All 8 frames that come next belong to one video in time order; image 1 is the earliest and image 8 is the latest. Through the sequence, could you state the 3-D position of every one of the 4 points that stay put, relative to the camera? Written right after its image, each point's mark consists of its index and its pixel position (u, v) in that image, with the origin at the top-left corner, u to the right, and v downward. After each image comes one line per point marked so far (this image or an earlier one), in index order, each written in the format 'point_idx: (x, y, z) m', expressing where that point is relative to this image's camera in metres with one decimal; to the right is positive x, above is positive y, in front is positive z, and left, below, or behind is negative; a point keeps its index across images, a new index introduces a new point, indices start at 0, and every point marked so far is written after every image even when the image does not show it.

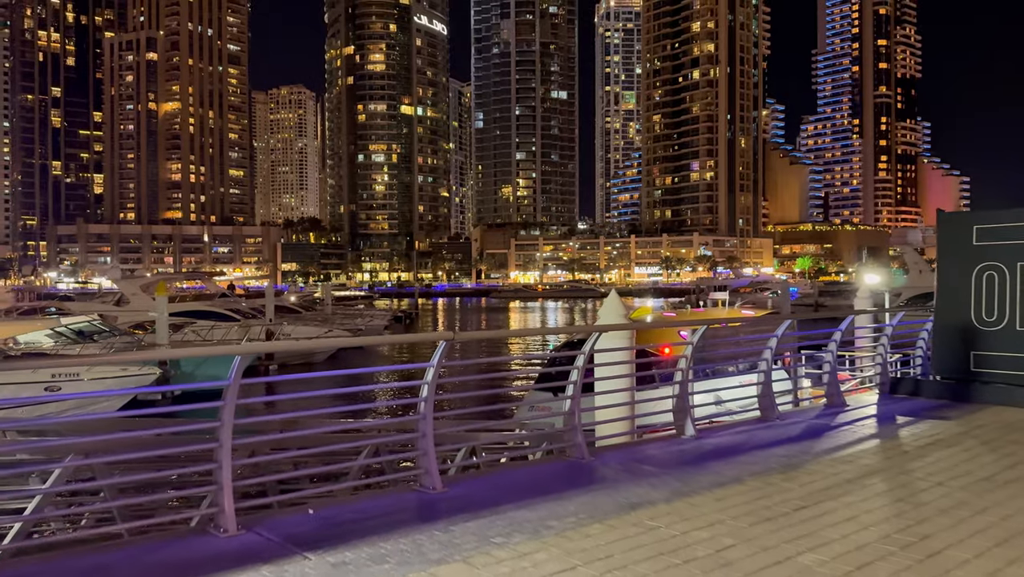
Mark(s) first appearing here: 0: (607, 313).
0: (+1.0, -0.2, +8.6) m
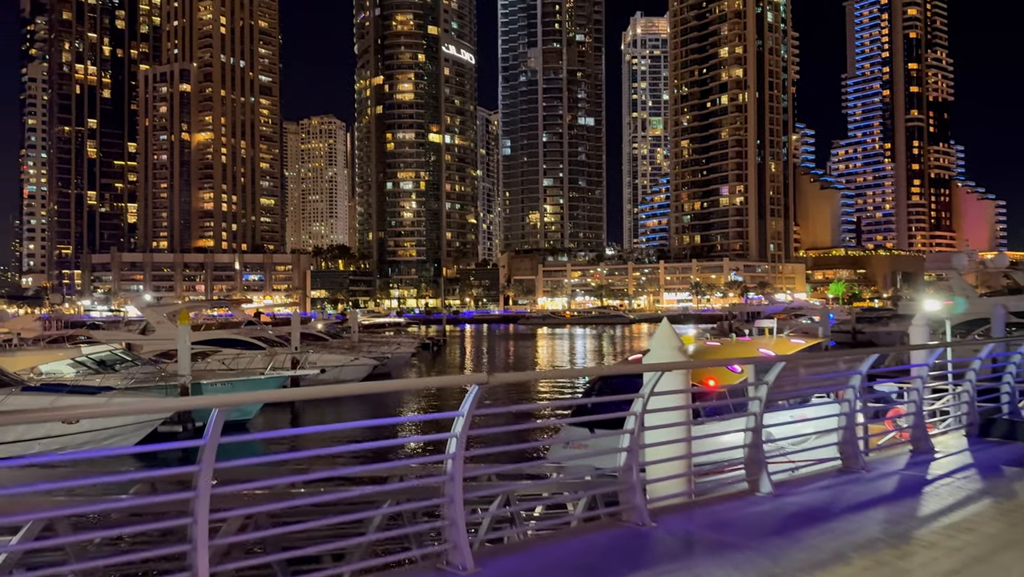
0: (+1.3, -0.5, +7.6) m
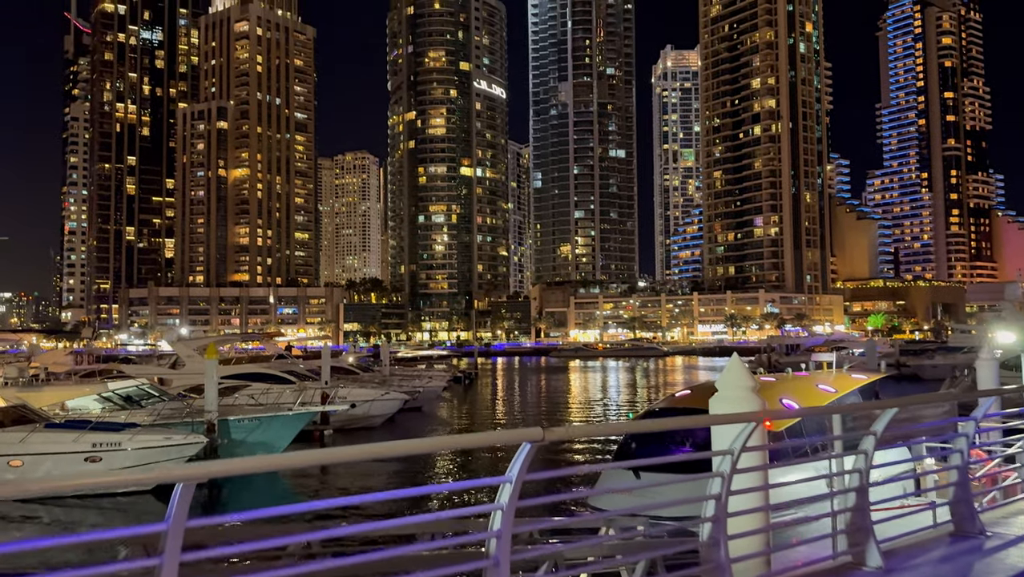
0: (+1.7, -0.7, +6.5) m
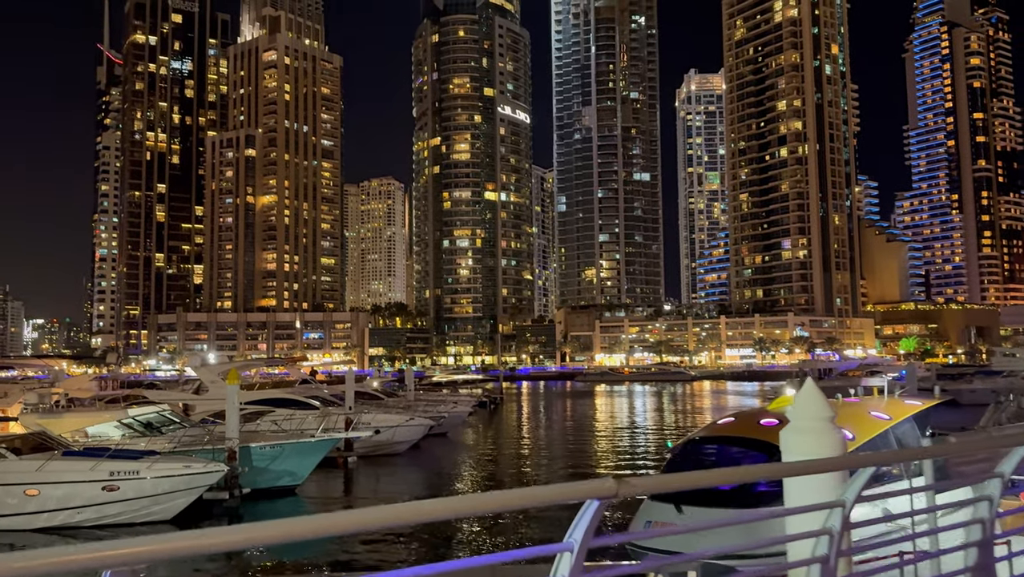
0: (+2.0, -0.8, +5.7) m
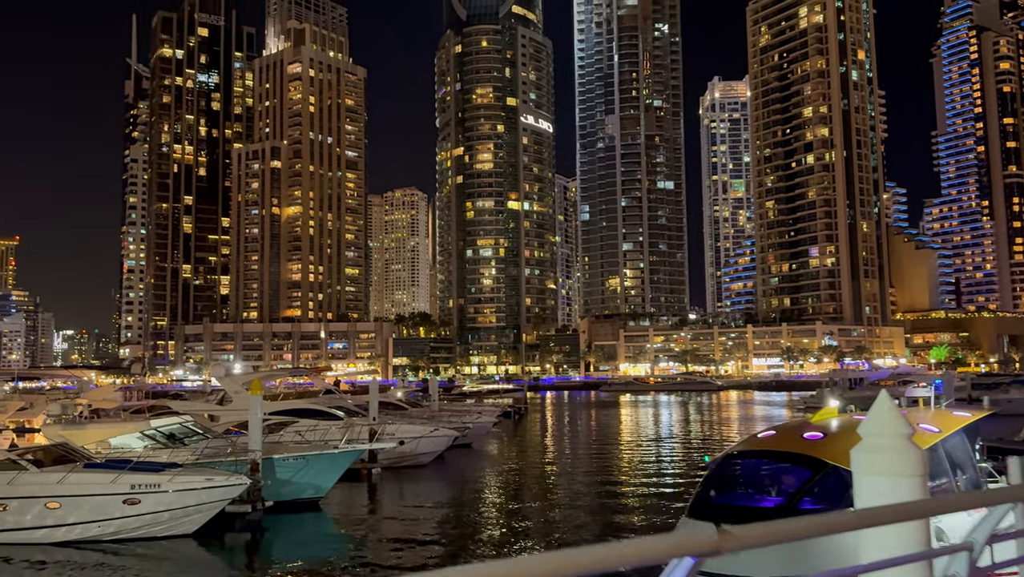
0: (+2.2, -0.9, +5.1) m
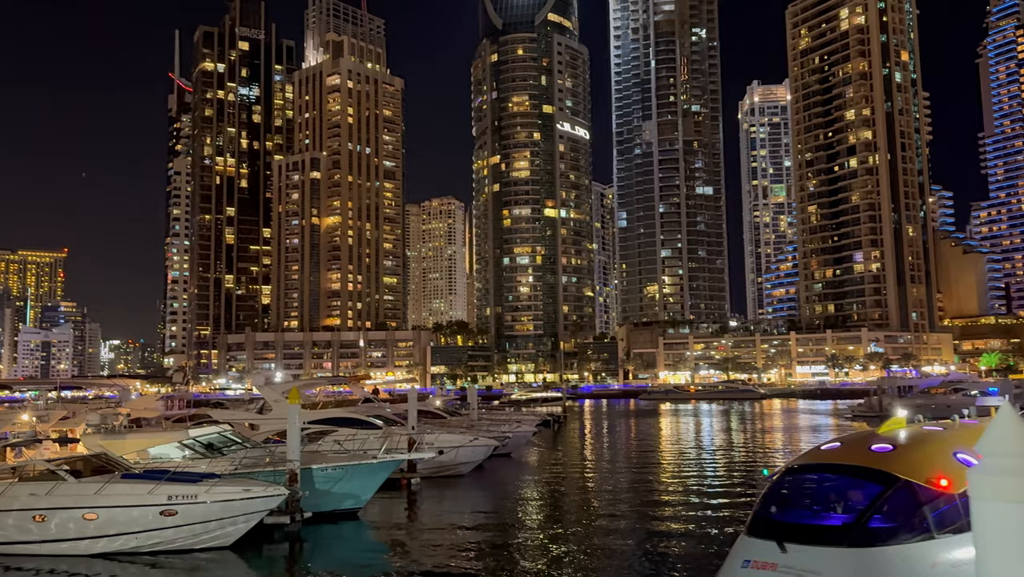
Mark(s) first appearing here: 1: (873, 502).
0: (+2.5, -0.8, +4.3) m
1: (+4.8, -2.9, +11.3) m
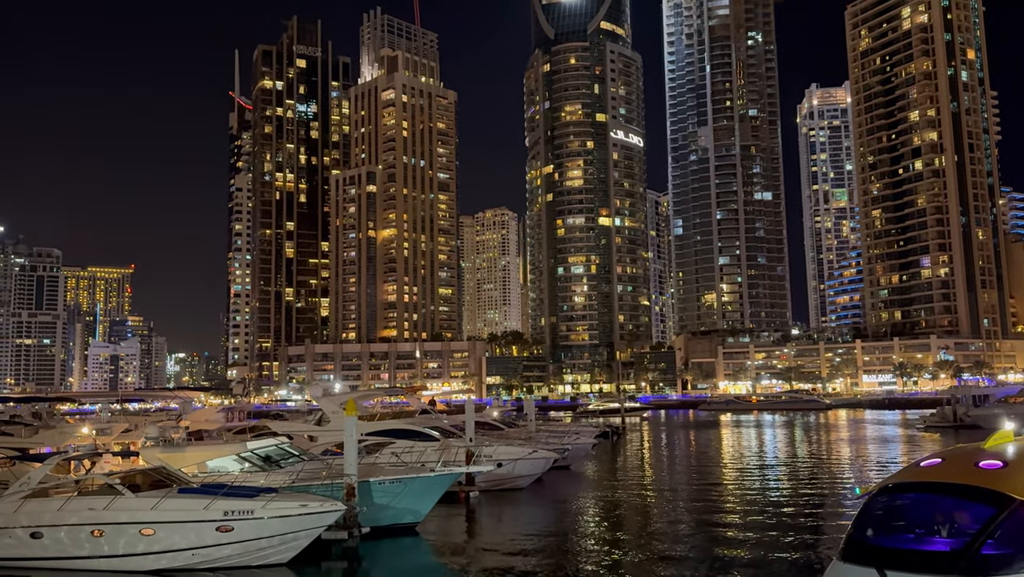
0: (+2.9, -0.8, +3.4) m
1: (+5.7, -2.9, +10.2) m
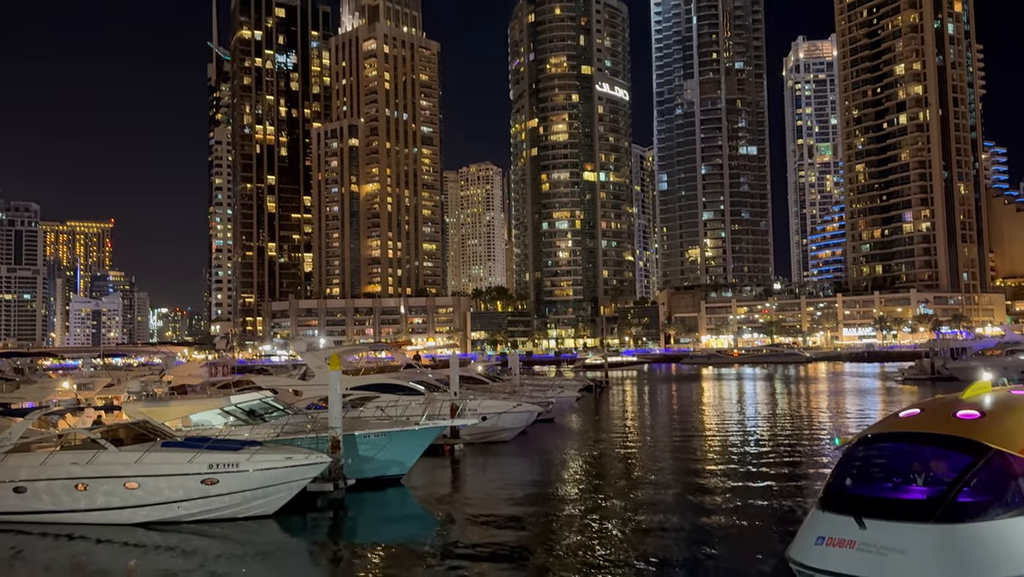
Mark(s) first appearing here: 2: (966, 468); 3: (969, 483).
0: (+2.9, -0.6, +3.4) m
1: (+5.5, -2.3, +10.3) m
2: (+5.6, -2.2, +10.4) m
3: (+5.5, -2.4, +10.2) m
